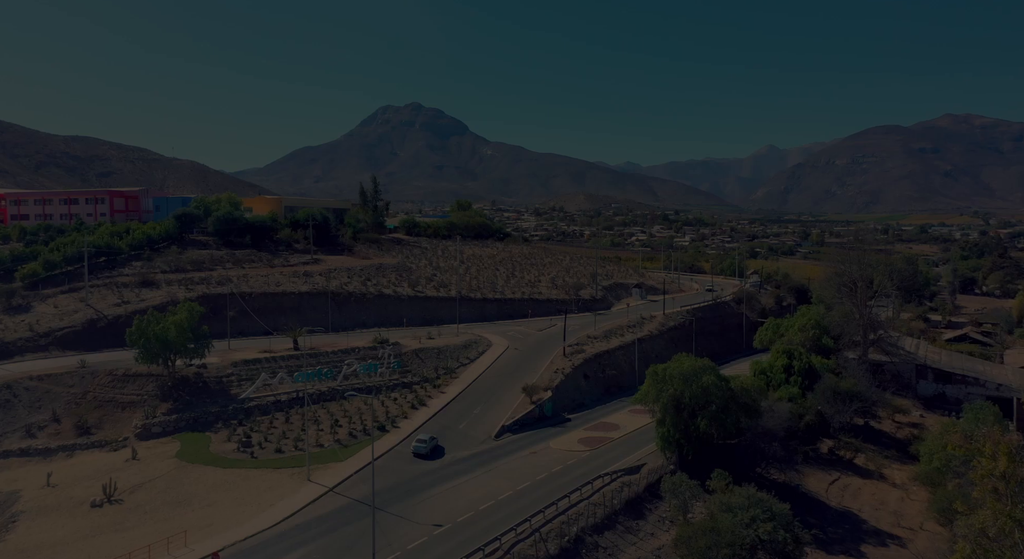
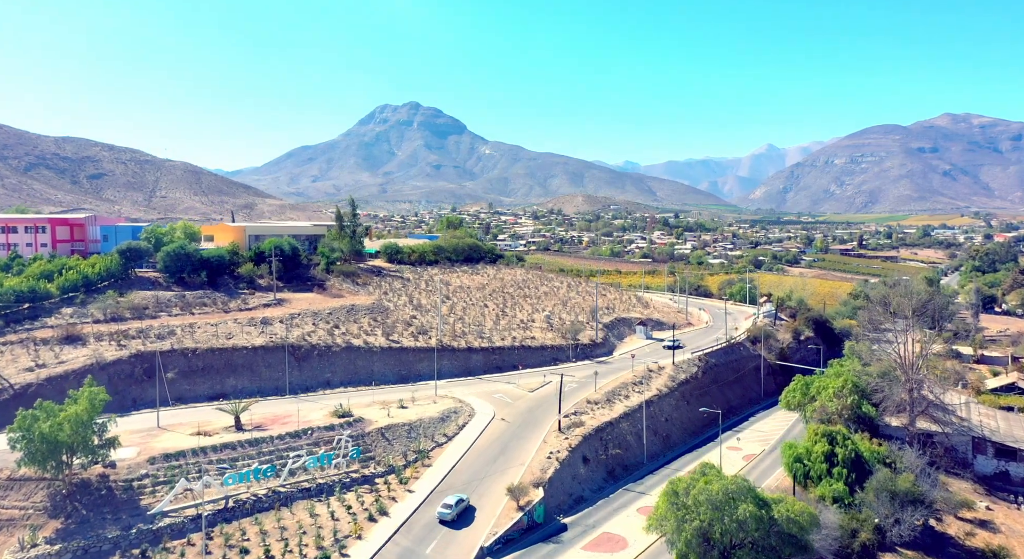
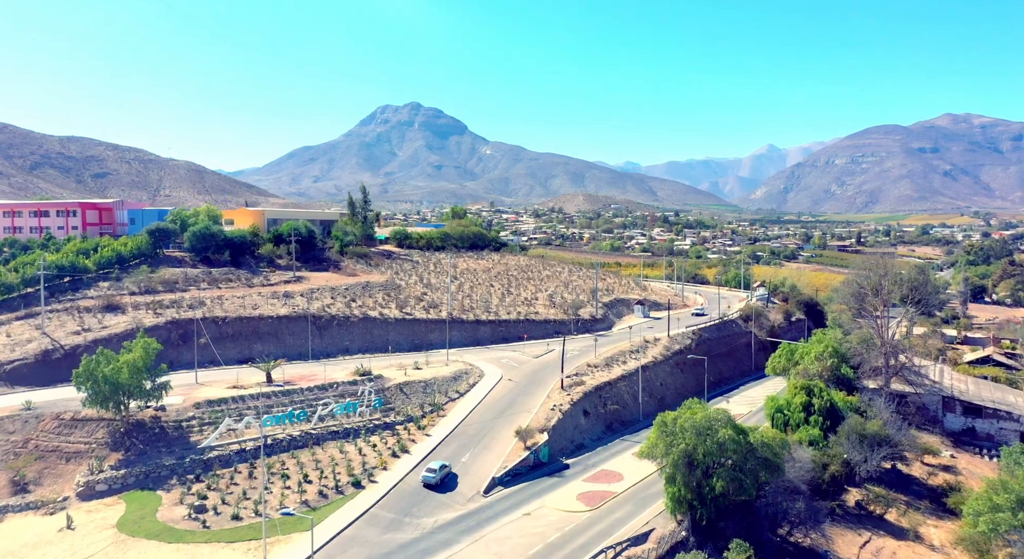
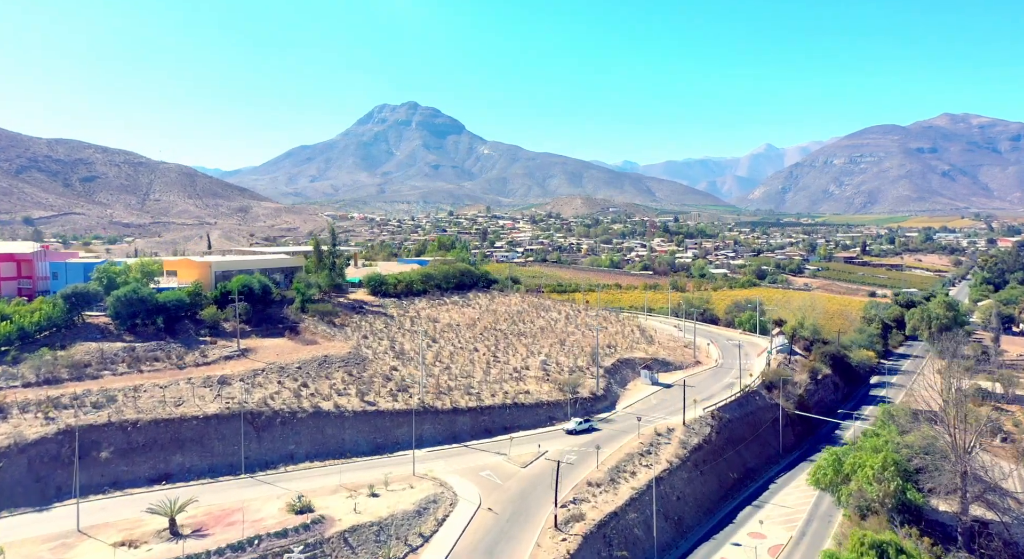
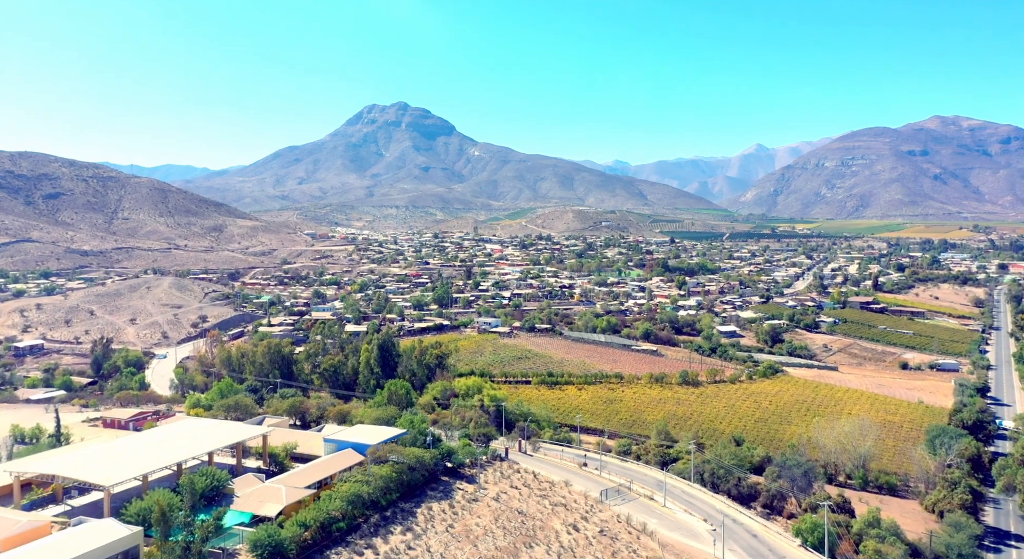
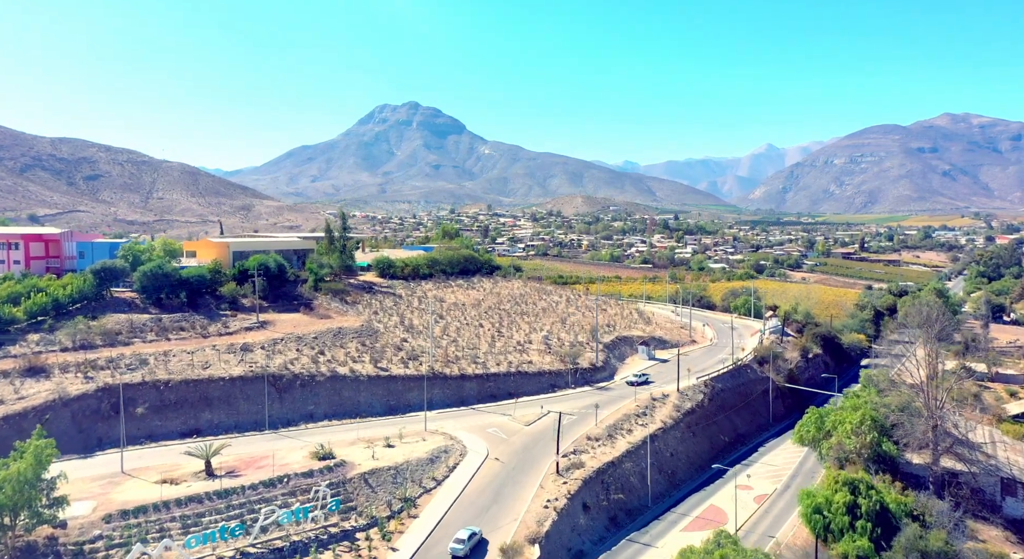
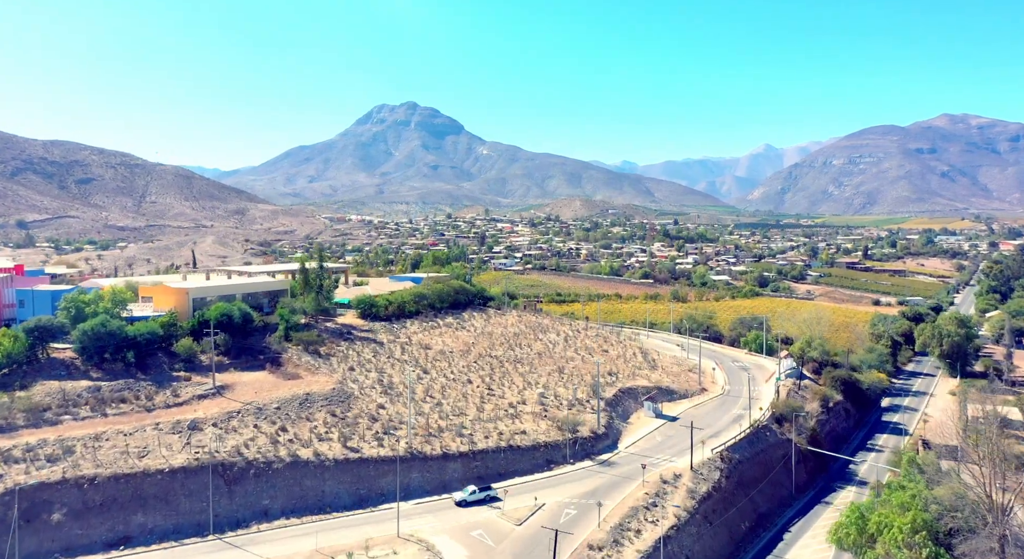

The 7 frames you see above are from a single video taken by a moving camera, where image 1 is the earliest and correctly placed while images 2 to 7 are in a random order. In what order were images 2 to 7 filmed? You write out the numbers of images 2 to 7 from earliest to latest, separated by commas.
3, 2, 6, 4, 7, 5
